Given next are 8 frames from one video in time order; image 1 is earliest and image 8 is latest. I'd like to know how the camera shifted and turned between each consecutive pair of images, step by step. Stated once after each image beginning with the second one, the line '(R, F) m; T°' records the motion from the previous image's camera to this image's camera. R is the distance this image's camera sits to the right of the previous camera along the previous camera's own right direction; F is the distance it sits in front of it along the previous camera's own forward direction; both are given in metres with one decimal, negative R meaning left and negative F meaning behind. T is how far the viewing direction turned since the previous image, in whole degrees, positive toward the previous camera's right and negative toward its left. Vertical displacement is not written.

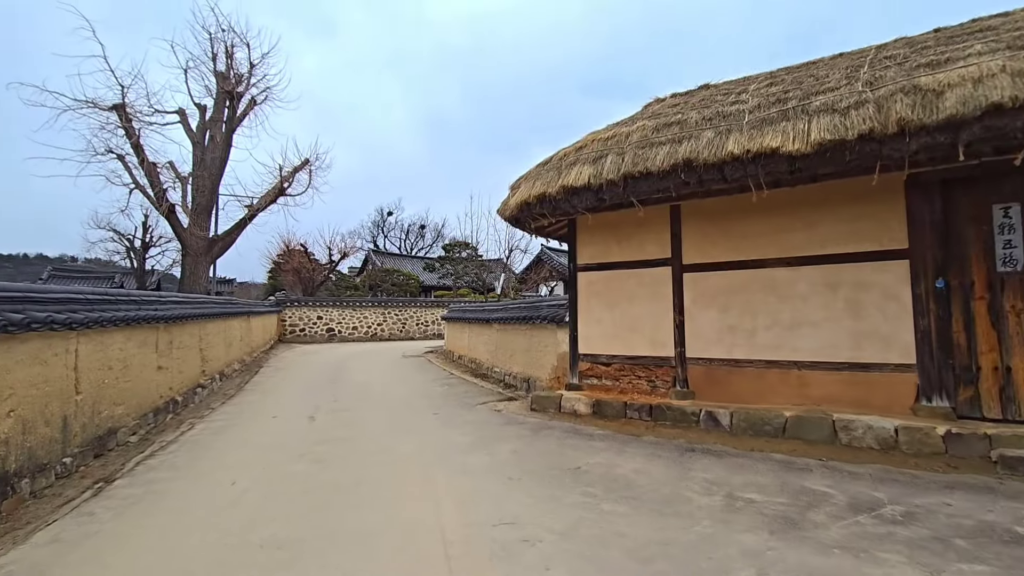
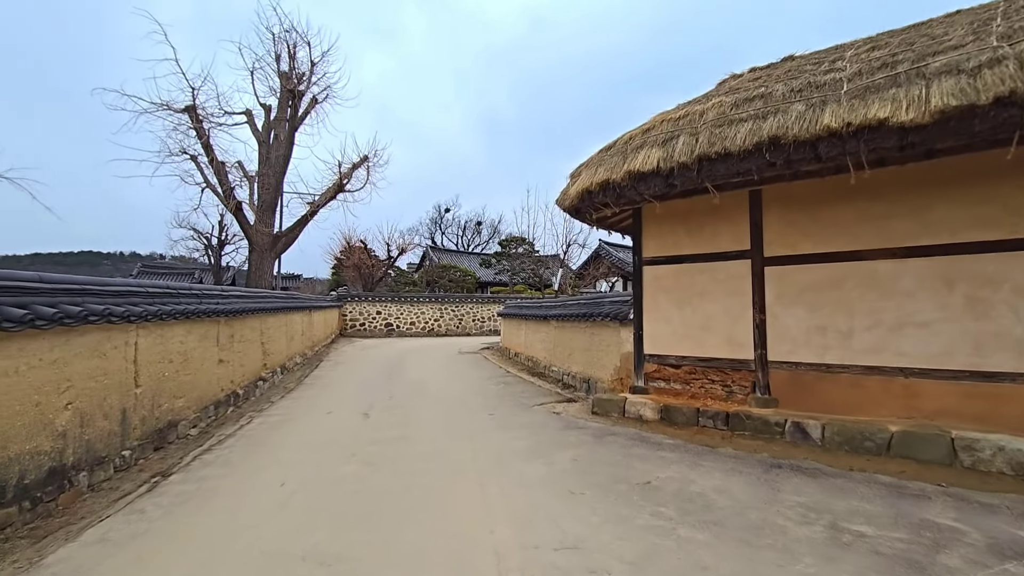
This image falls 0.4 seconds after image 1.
(0.0, +0.3) m; -6°
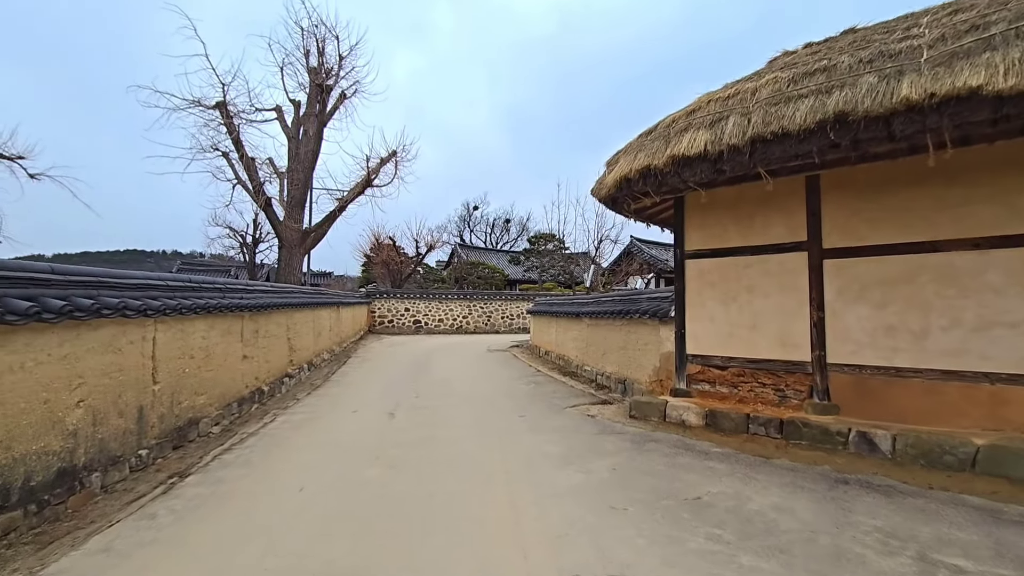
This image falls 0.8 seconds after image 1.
(0.0, +0.3) m; -3°
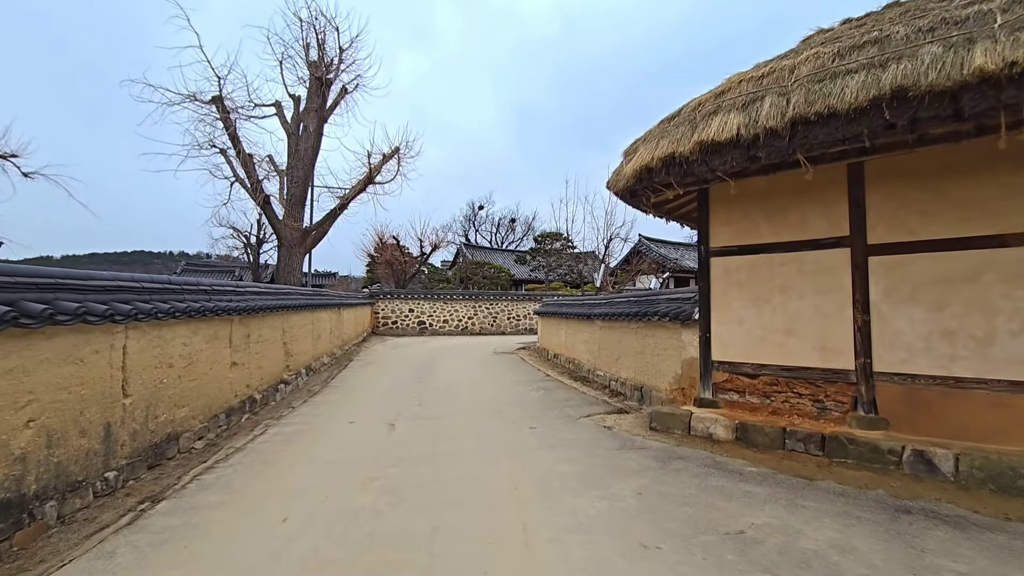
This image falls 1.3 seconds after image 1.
(0.0, +0.4) m; -1°
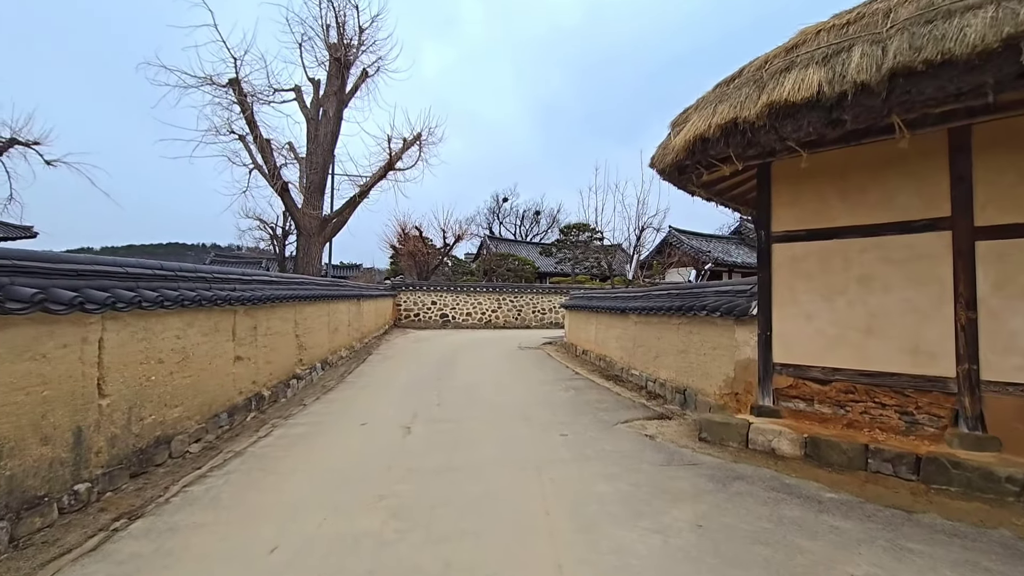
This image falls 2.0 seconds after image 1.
(-0.1, +0.6) m; -3°
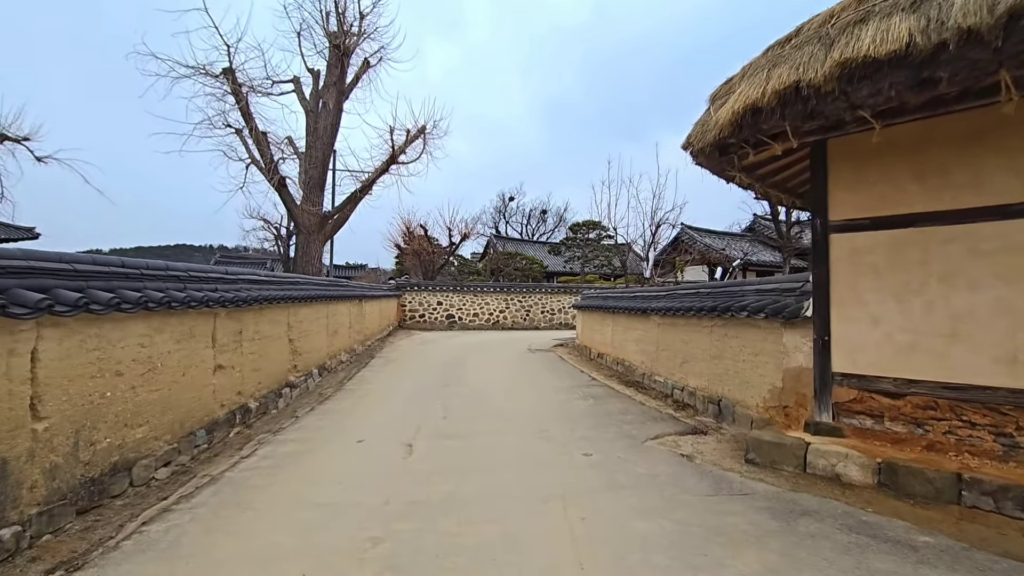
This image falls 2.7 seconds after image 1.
(-0.1, +0.6) m; -1°
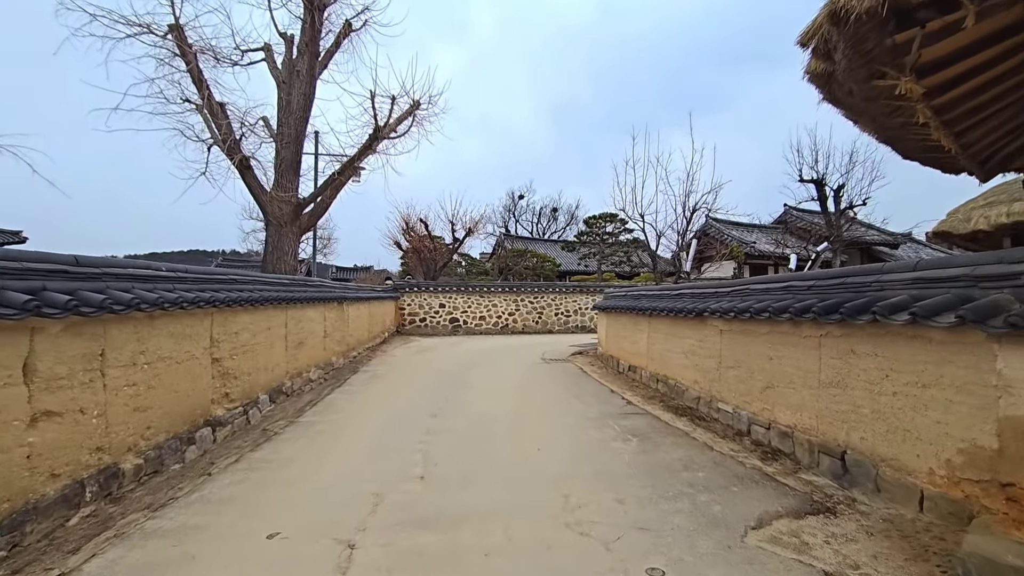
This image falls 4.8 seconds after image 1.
(0.0, +1.7) m; -1°
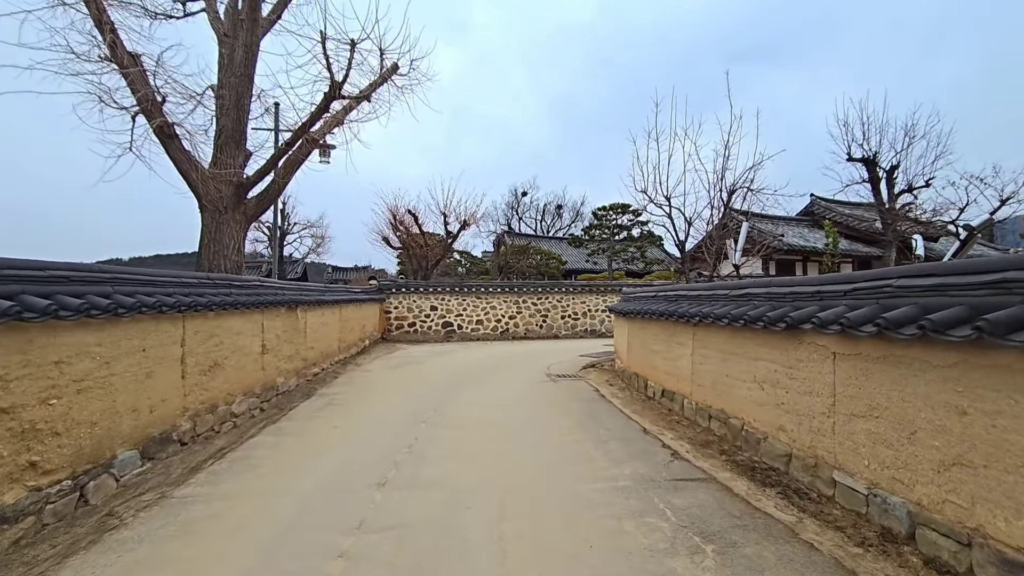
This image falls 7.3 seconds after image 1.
(+0.1, +1.8) m; -1°
